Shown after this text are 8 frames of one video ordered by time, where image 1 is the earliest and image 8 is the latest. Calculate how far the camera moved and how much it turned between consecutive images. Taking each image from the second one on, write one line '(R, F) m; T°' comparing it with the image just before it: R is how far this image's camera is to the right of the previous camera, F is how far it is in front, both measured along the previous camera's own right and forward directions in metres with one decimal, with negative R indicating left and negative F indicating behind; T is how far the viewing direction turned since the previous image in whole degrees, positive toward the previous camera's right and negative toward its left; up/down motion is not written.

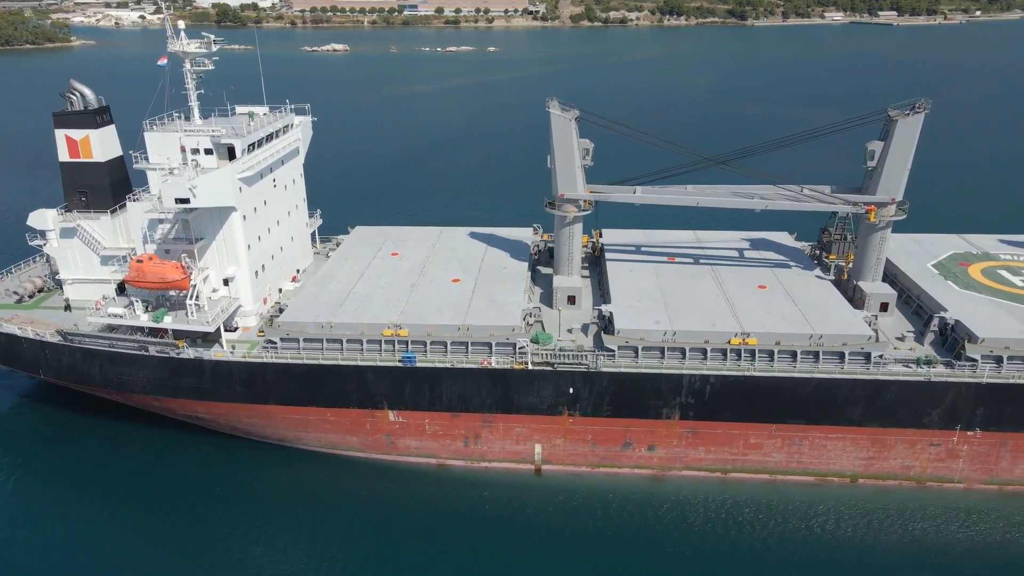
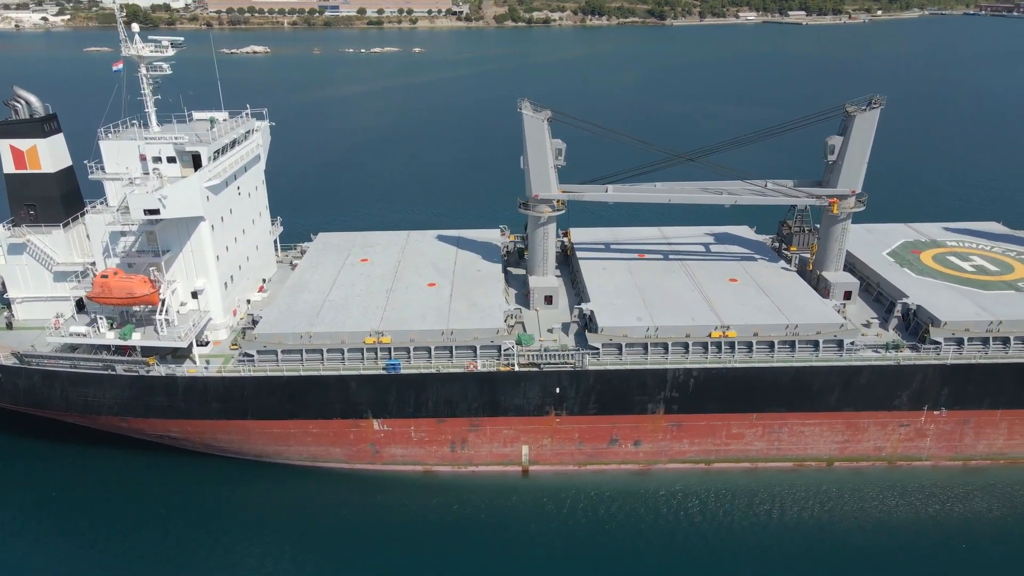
(-1.2, +0.1) m; +5°
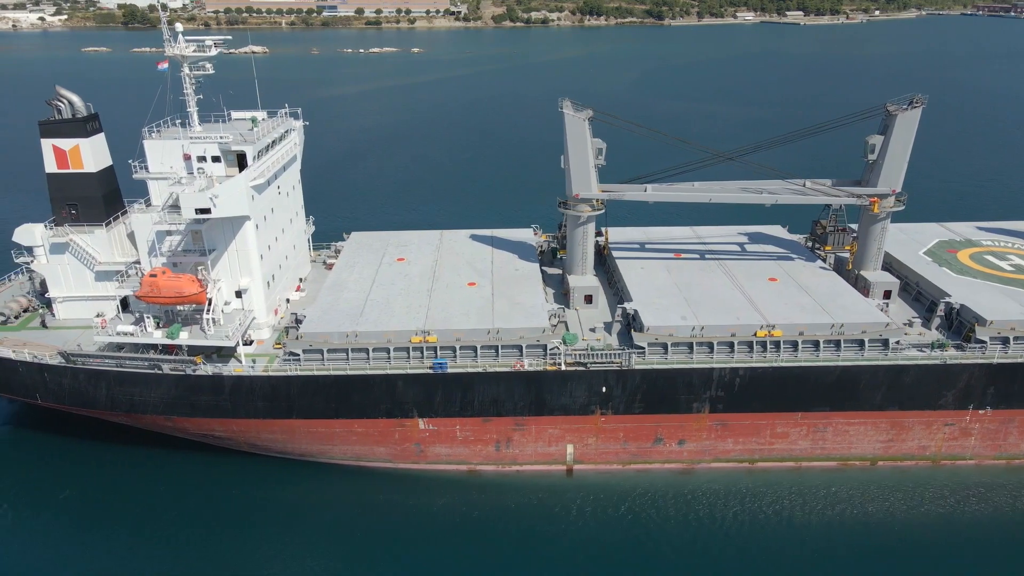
(-1.4, 0.0) m; 0°
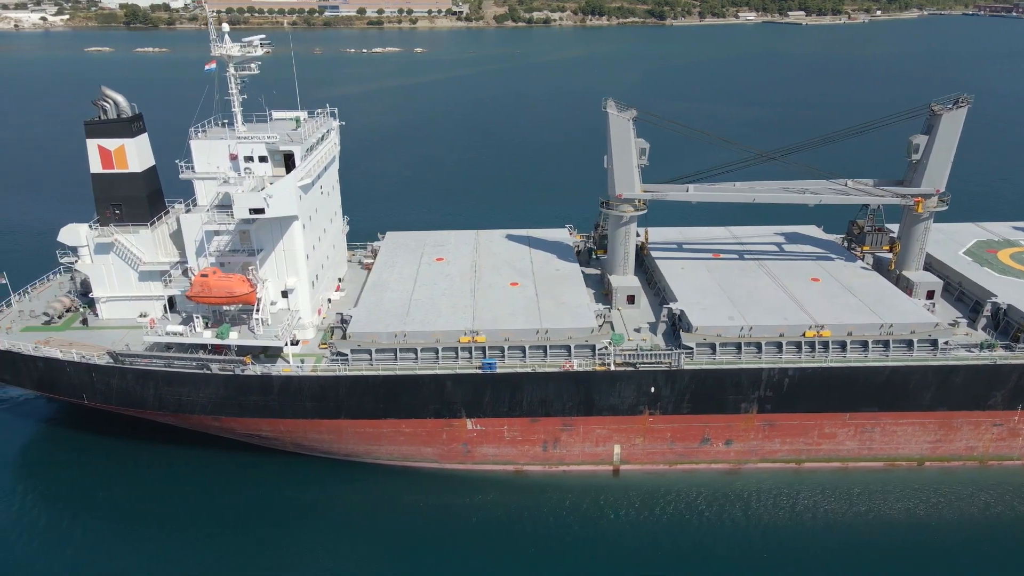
(-1.4, 0.0) m; 0°
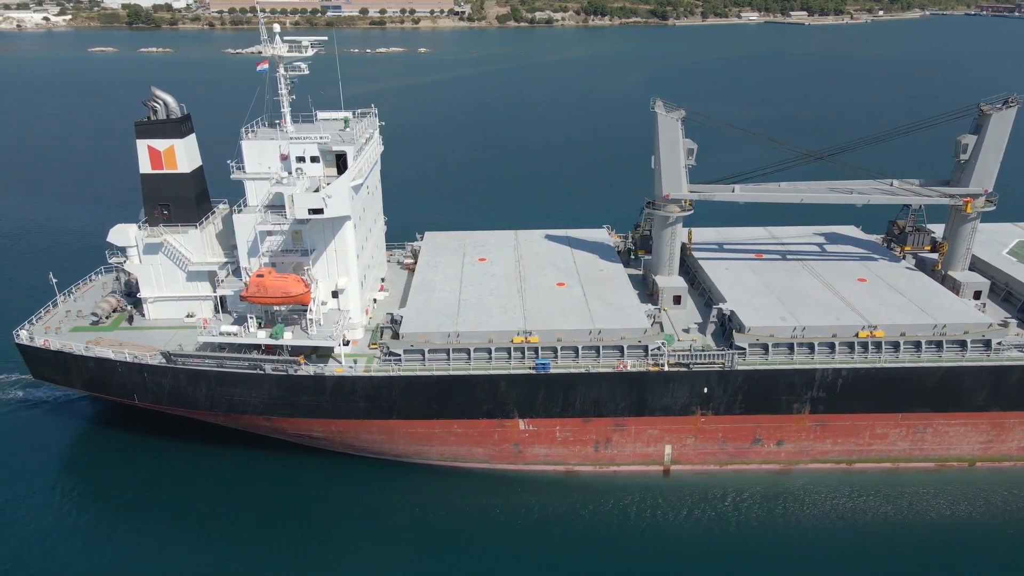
(-1.5, 0.0) m; 0°
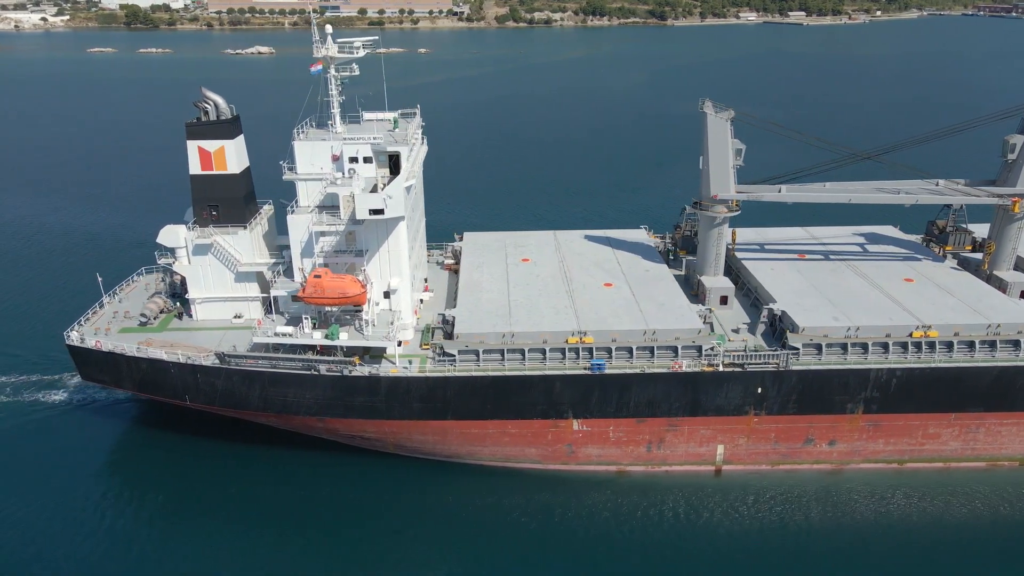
(-1.7, 0.0) m; 0°
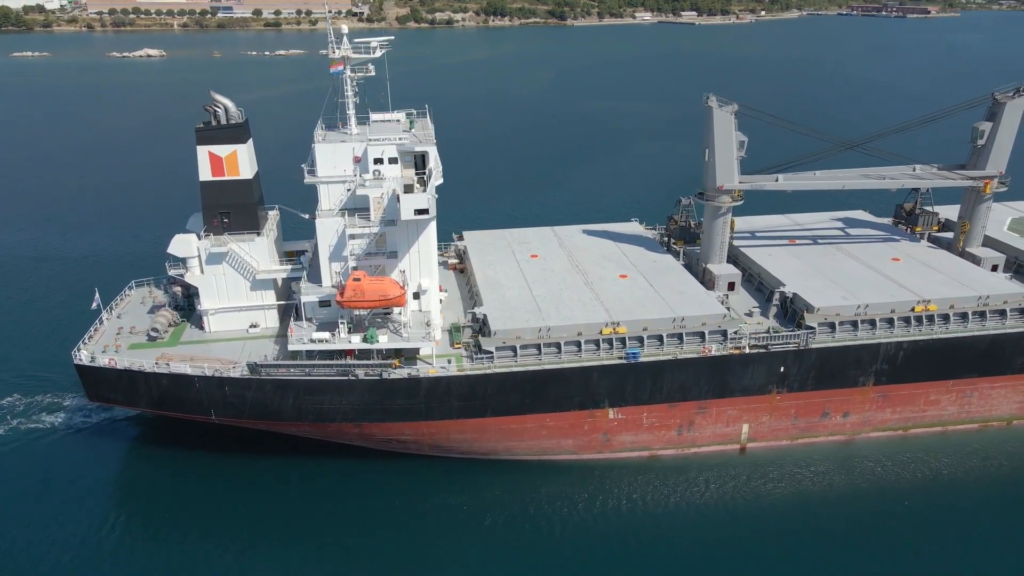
(-3.4, -0.1) m; +6°
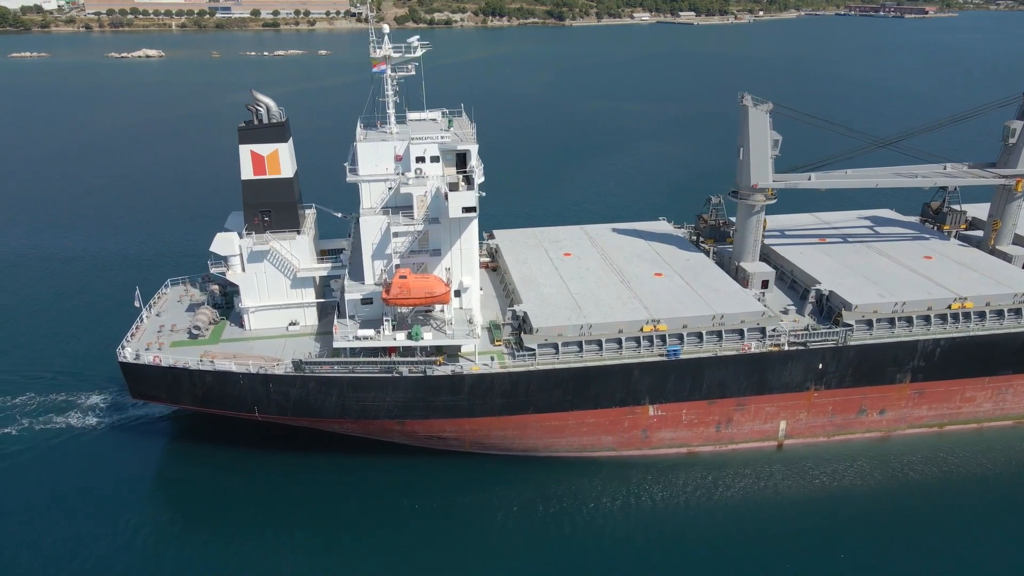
(-1.3, -0.1) m; 0°
